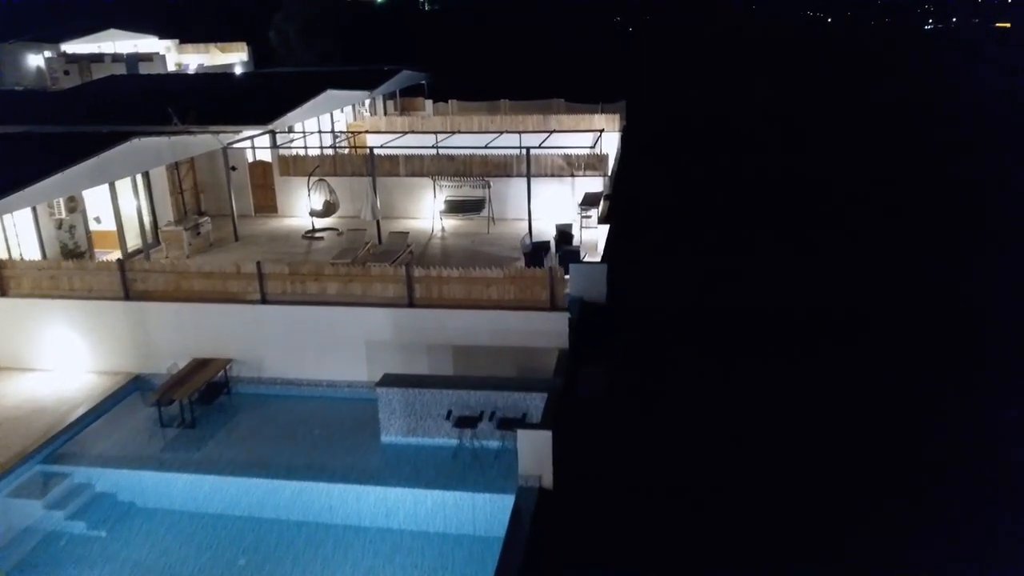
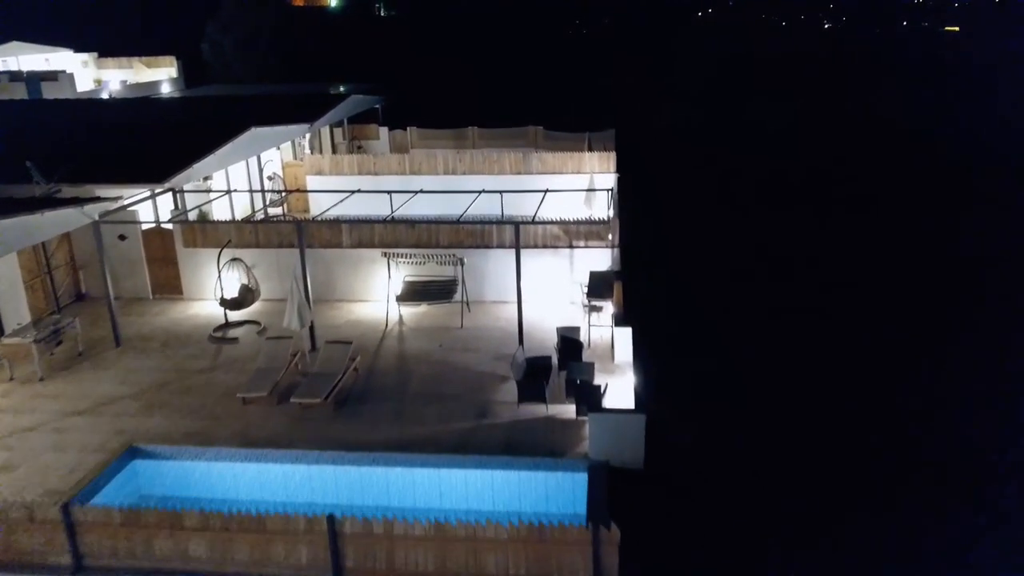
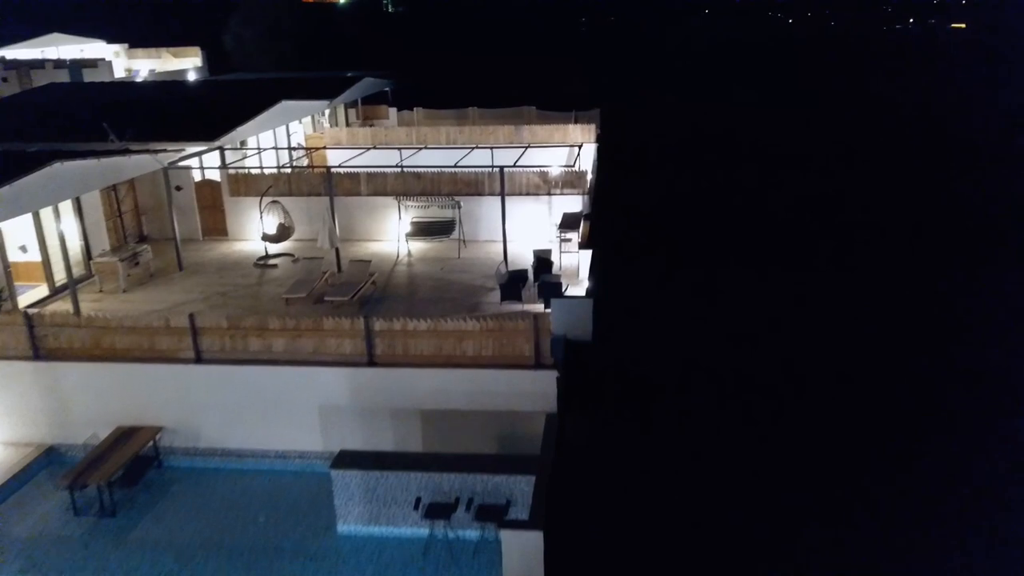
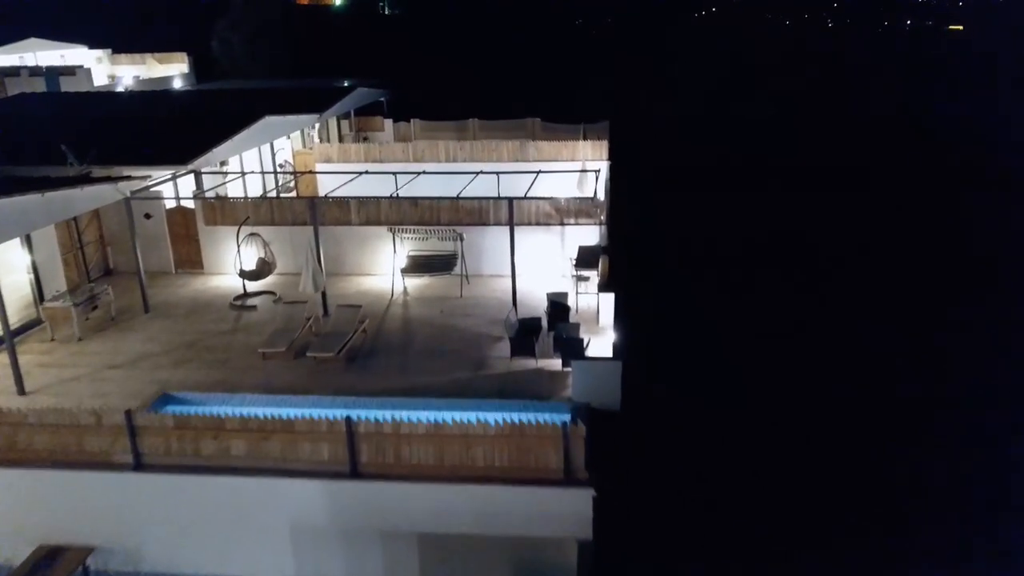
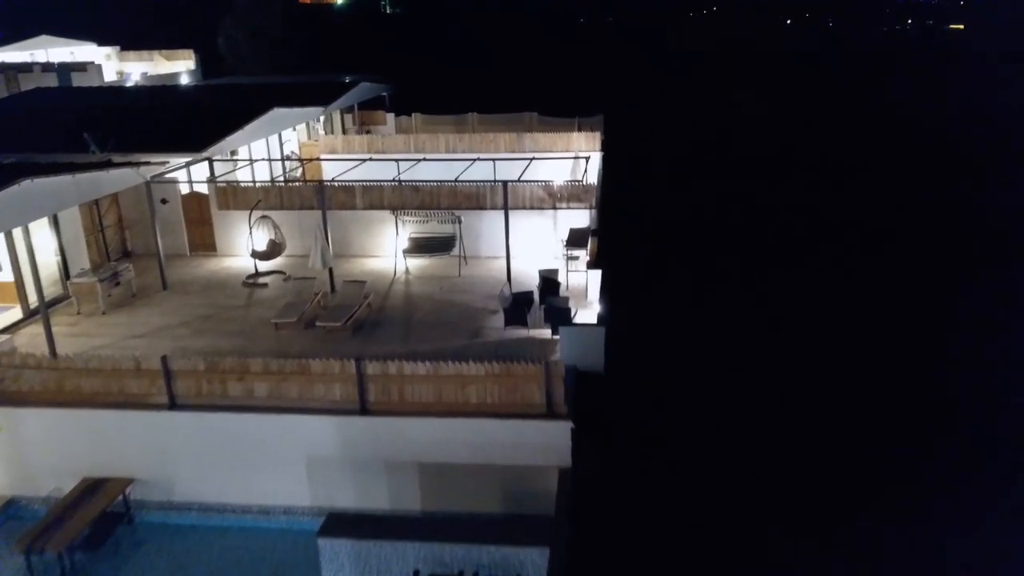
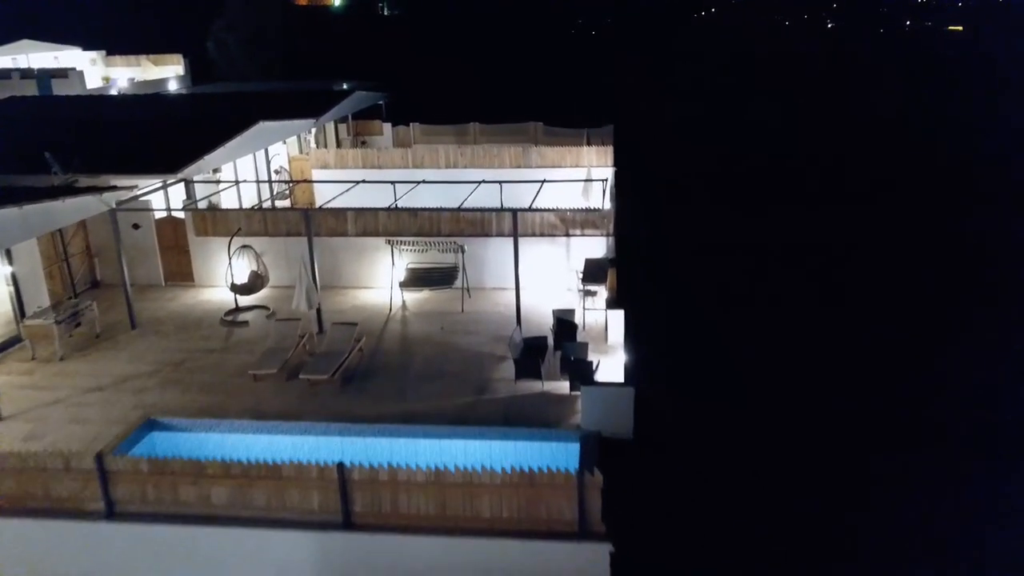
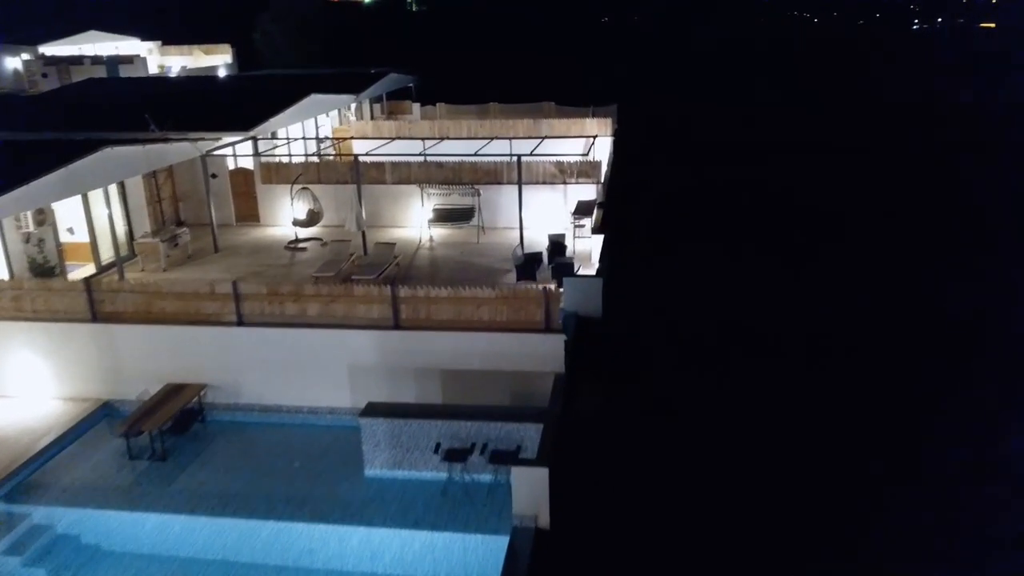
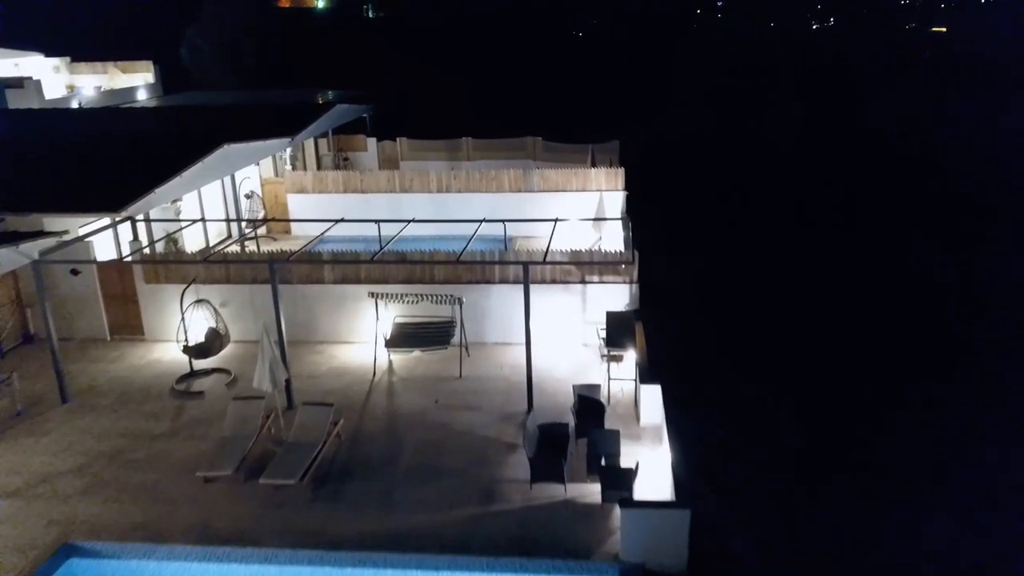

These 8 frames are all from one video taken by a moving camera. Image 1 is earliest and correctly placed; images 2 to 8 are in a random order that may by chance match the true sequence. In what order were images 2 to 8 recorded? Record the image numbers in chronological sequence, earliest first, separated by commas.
7, 3, 5, 4, 6, 2, 8
